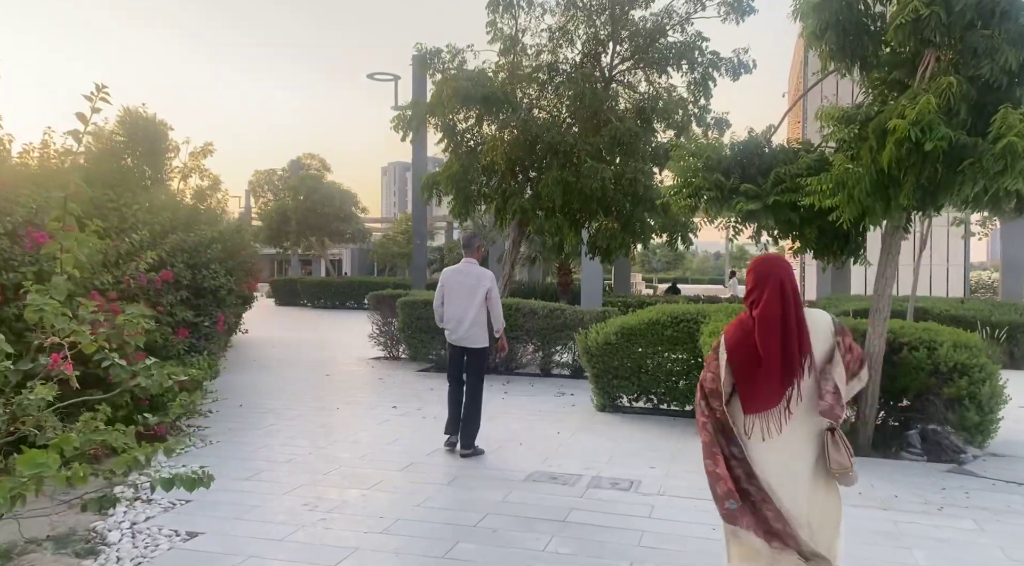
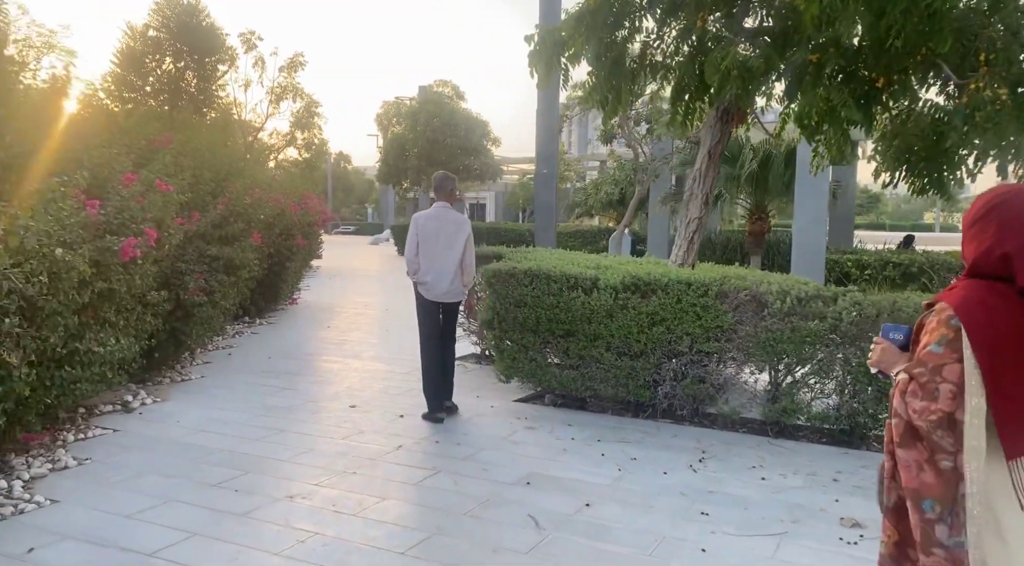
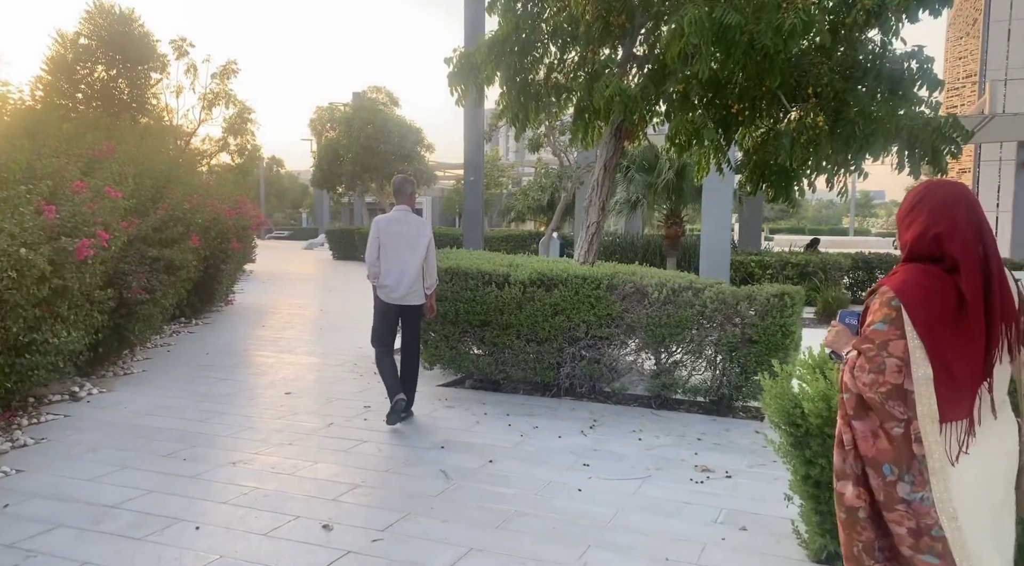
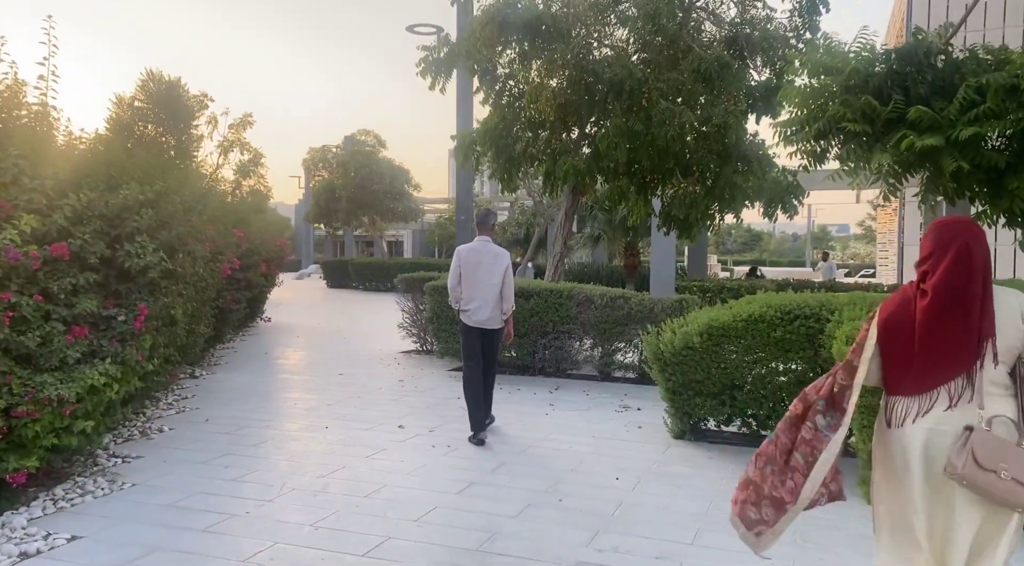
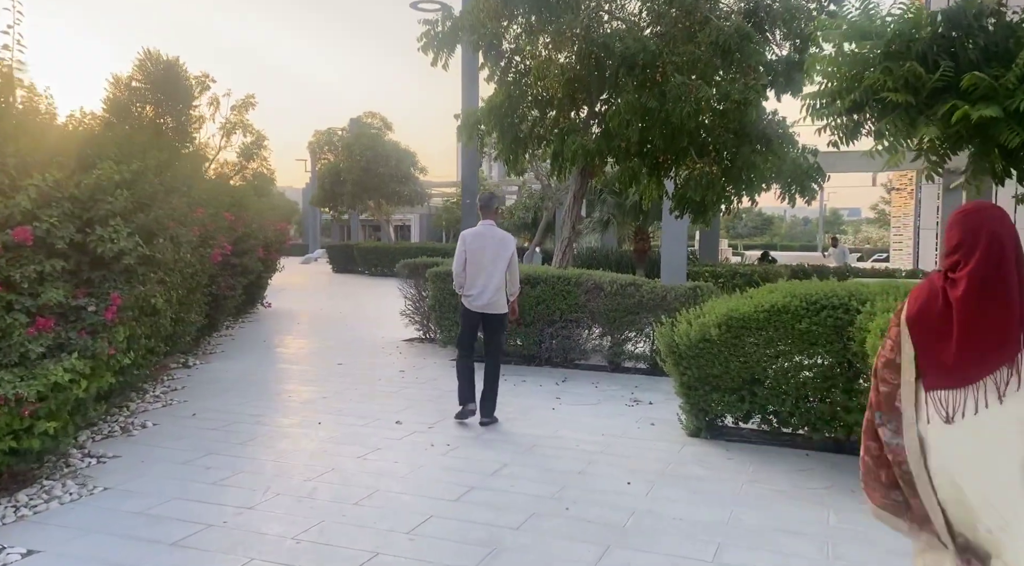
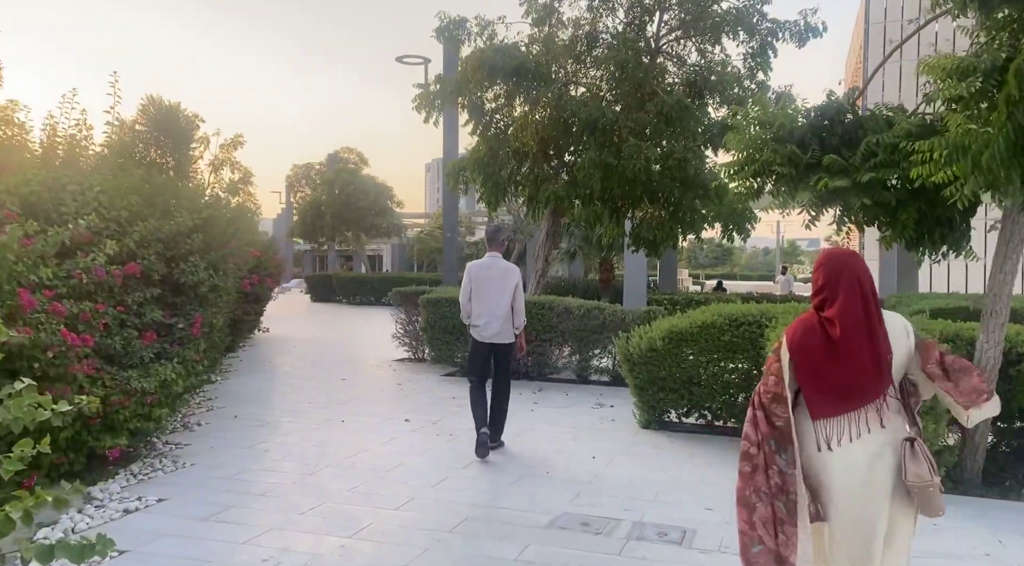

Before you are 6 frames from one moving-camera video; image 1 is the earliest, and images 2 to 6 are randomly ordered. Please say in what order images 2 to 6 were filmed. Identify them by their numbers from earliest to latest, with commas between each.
6, 4, 5, 3, 2
